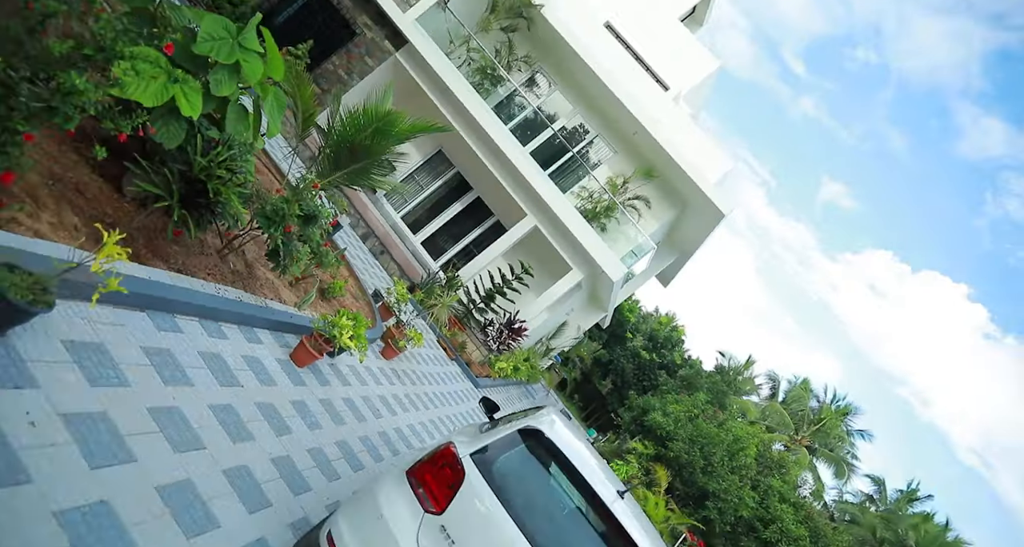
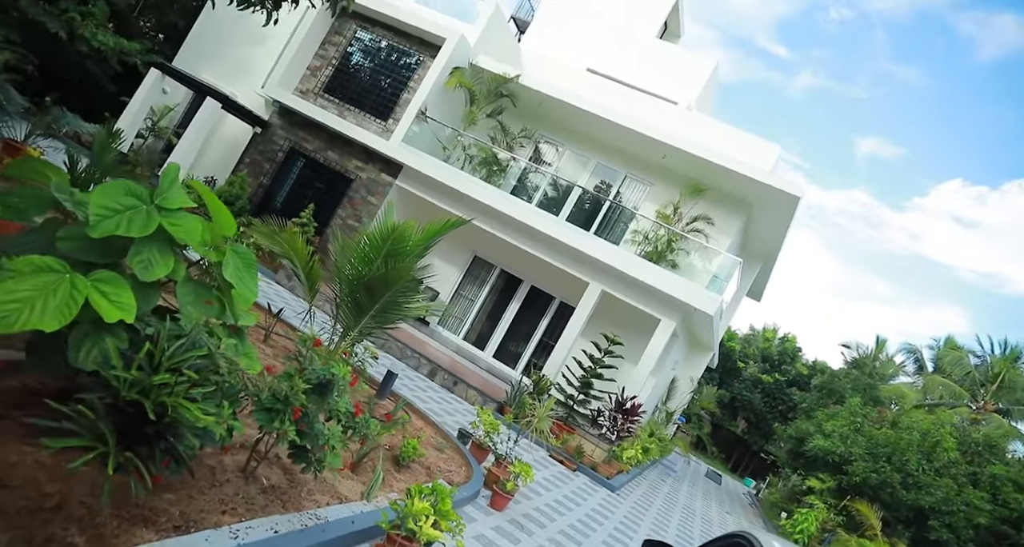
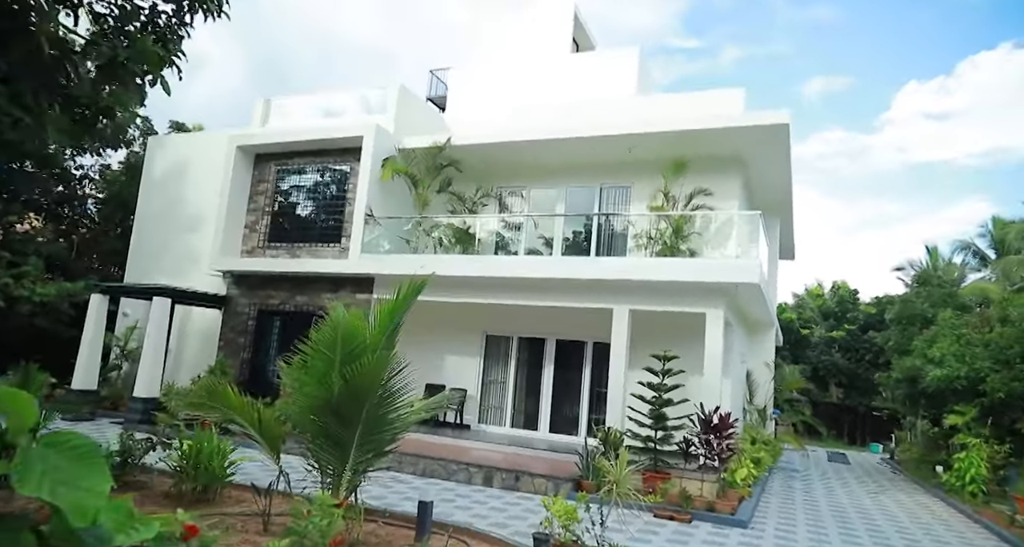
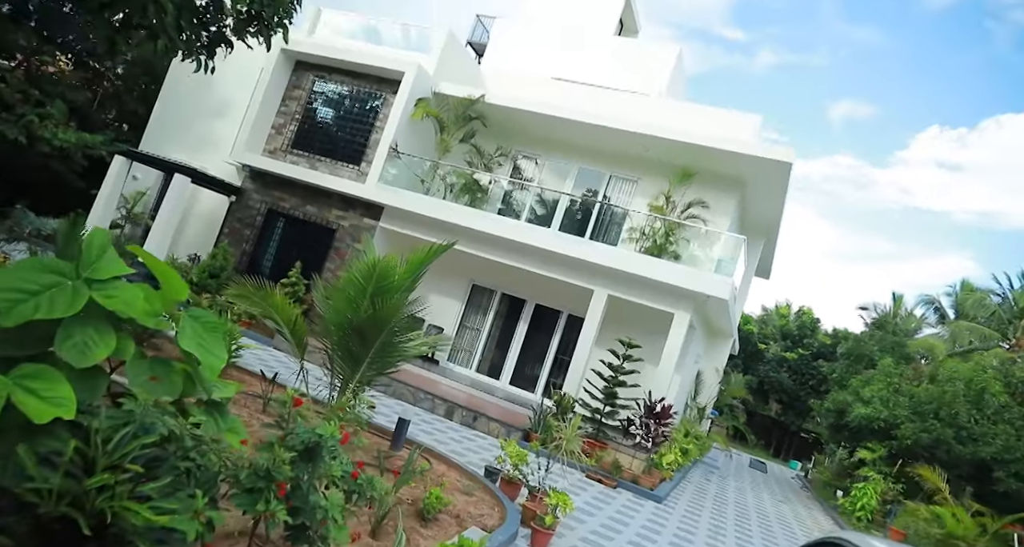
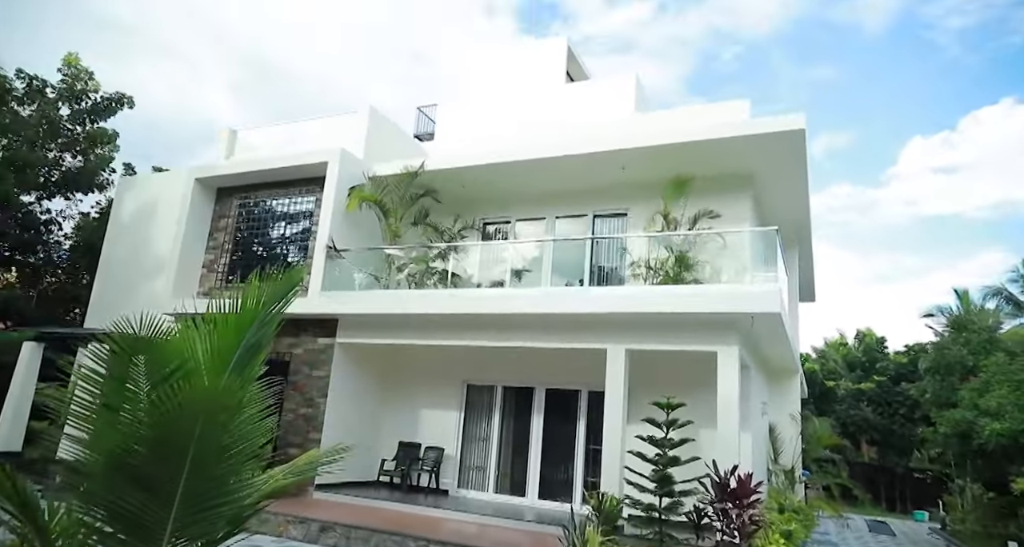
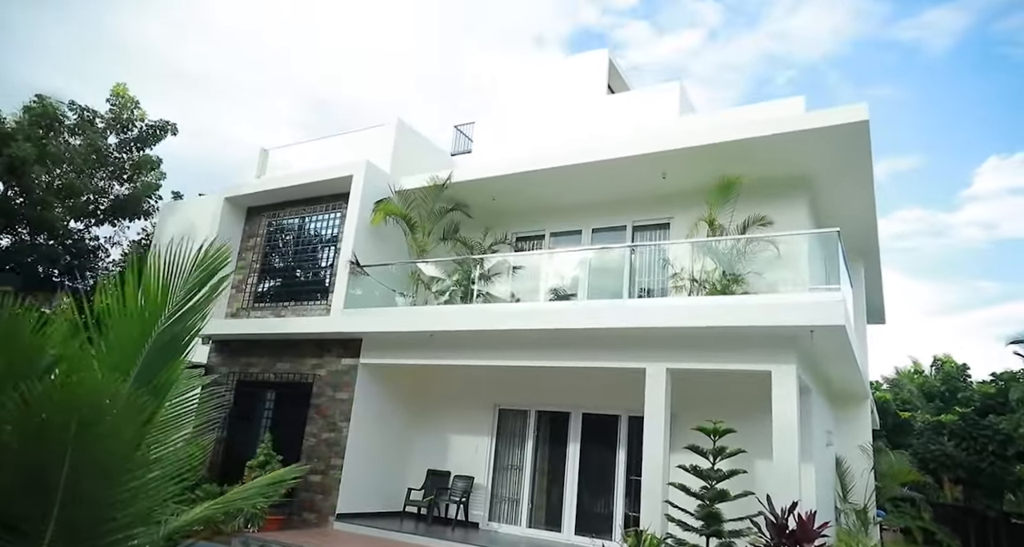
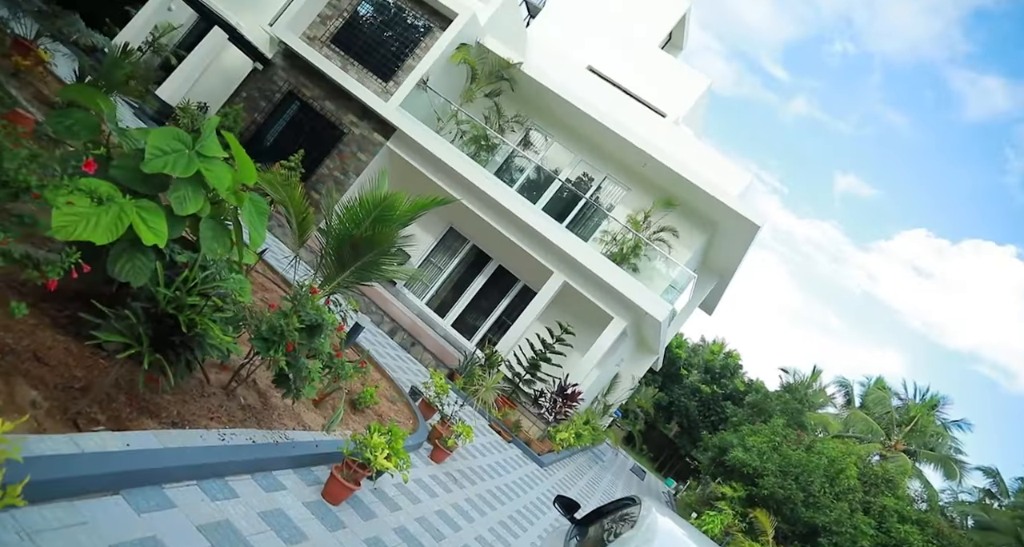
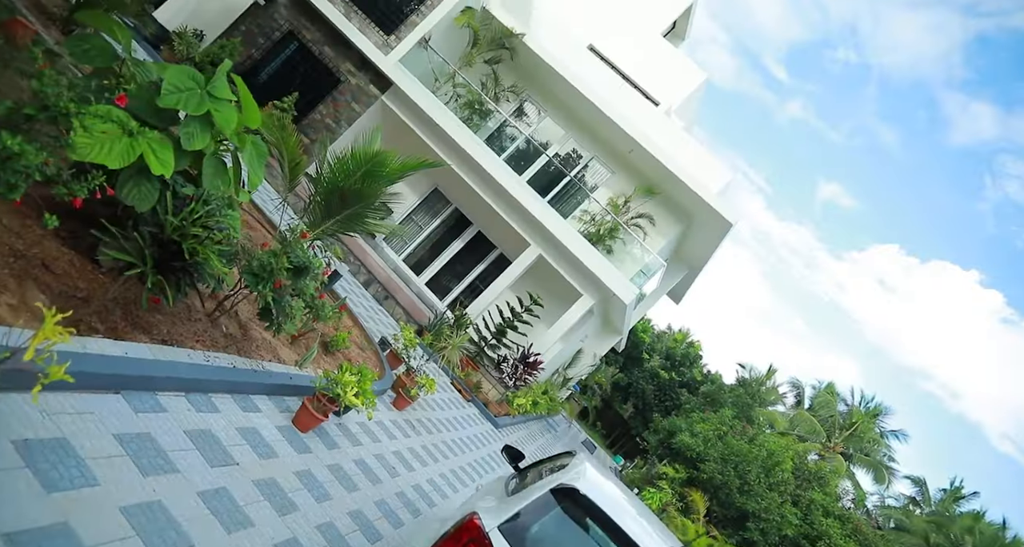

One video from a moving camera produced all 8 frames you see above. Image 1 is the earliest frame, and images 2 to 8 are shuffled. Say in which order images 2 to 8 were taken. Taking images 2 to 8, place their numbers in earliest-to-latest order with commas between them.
8, 7, 2, 4, 3, 5, 6
